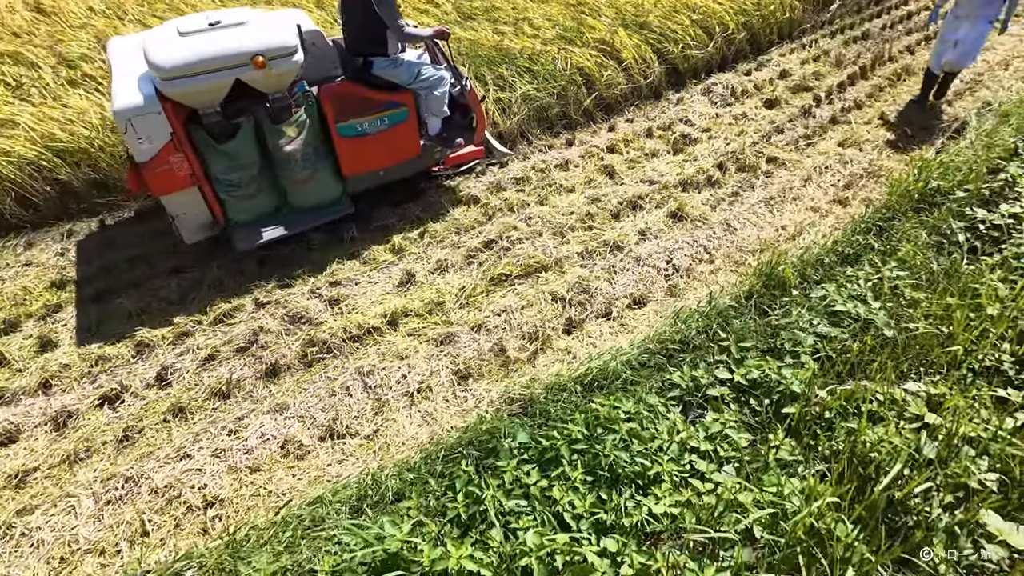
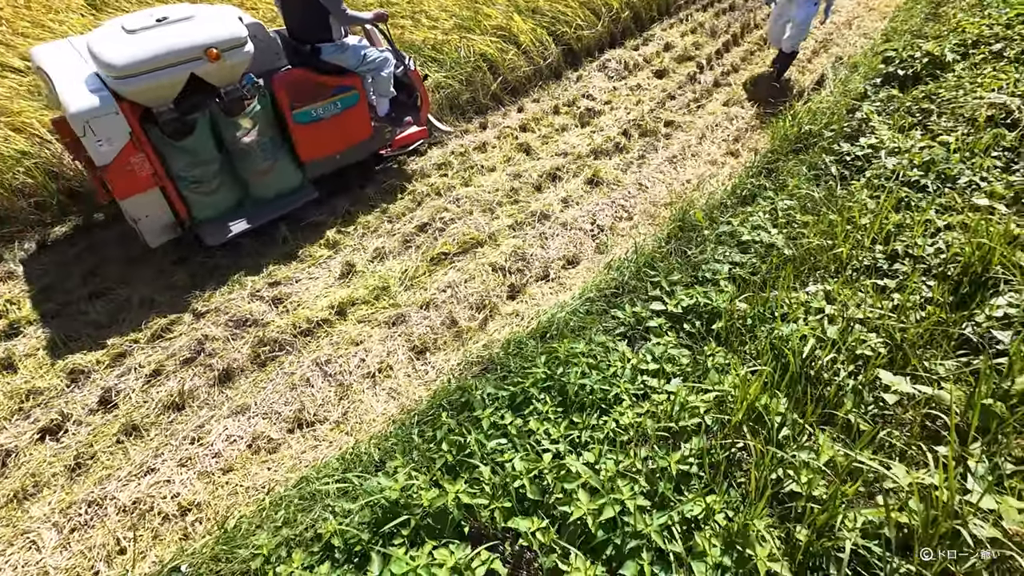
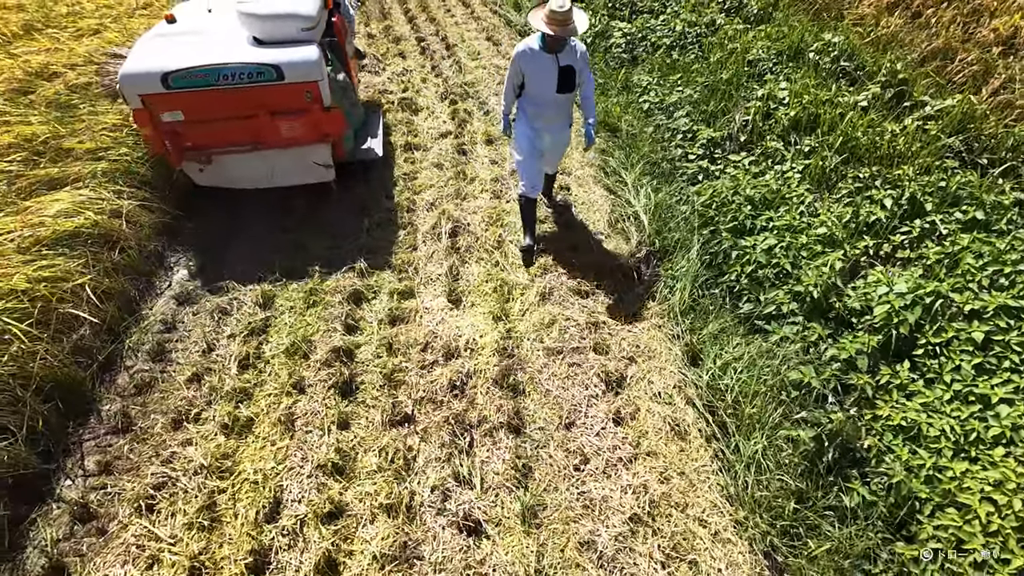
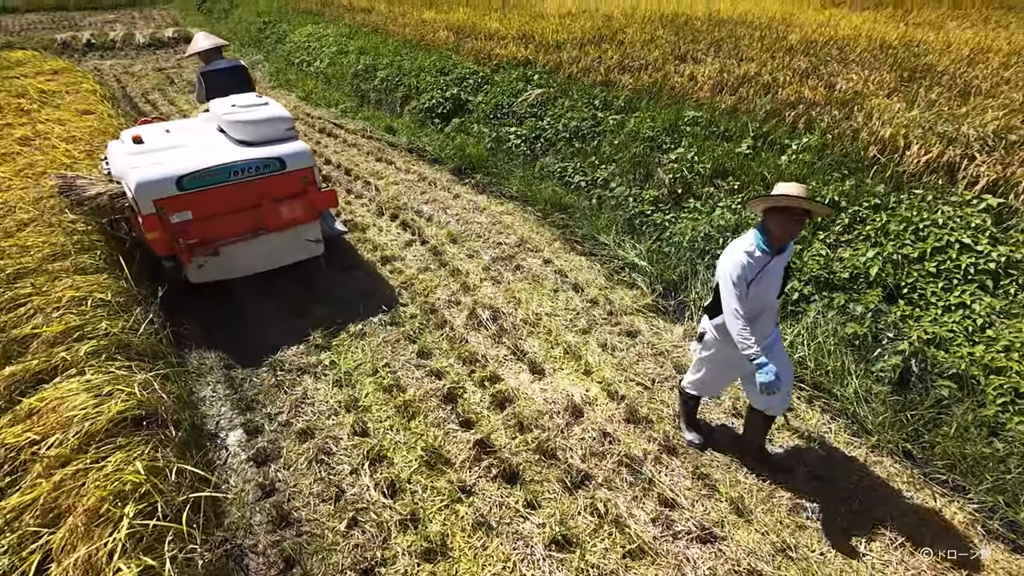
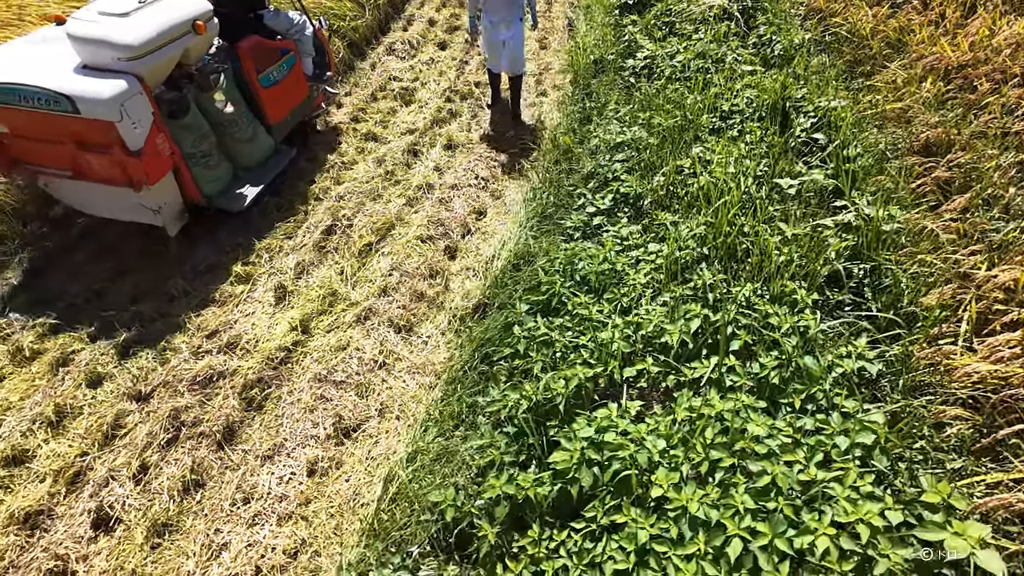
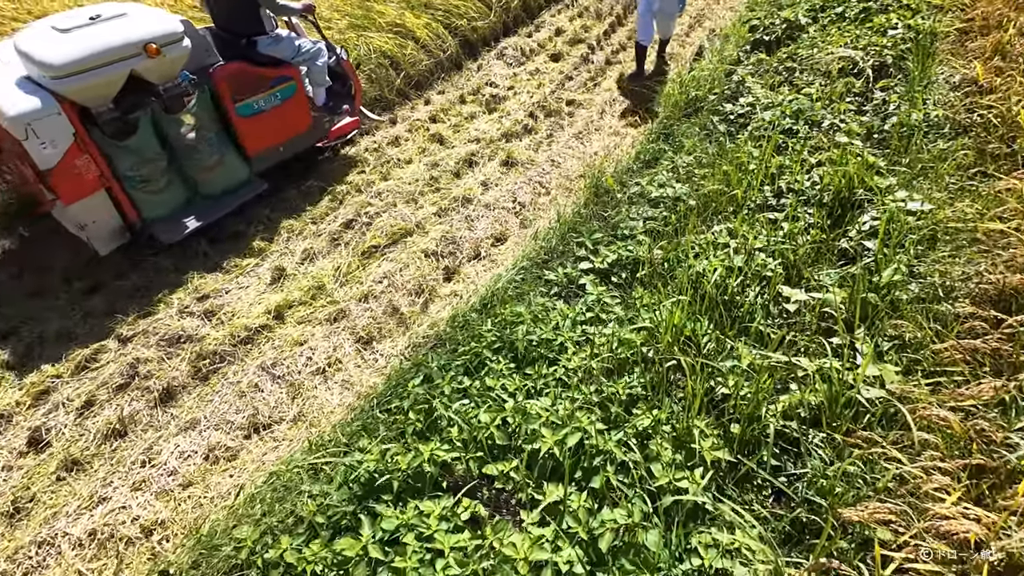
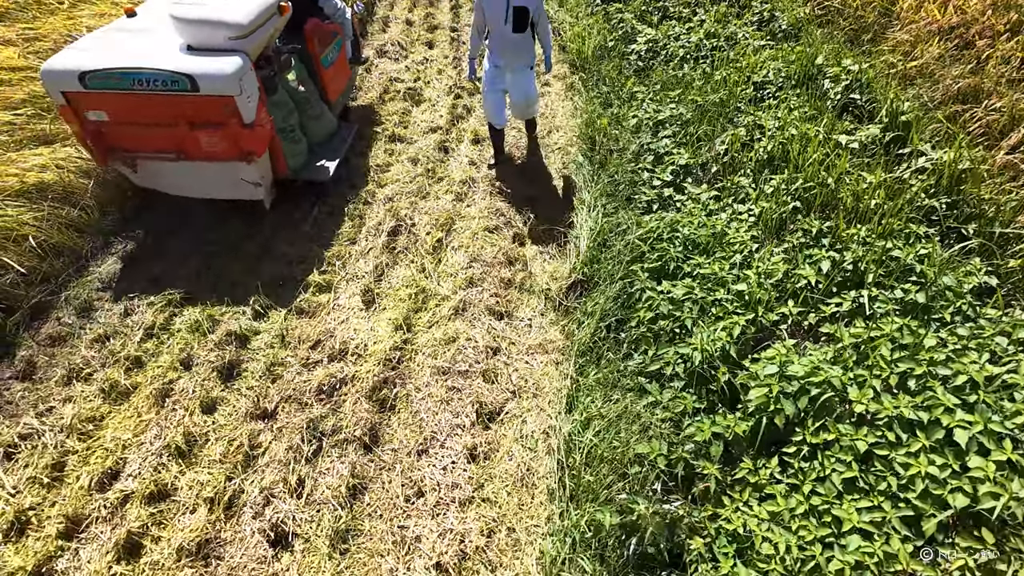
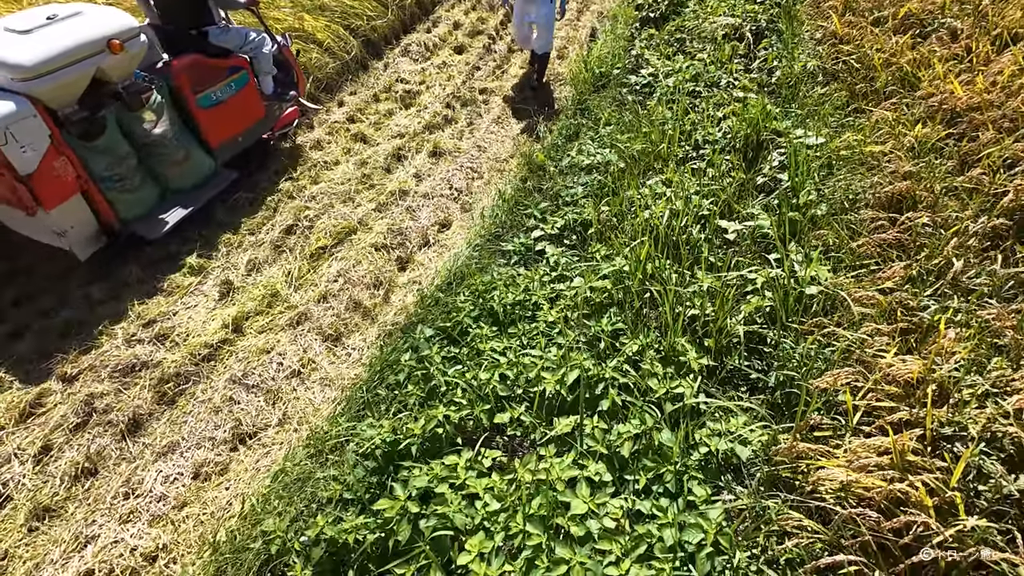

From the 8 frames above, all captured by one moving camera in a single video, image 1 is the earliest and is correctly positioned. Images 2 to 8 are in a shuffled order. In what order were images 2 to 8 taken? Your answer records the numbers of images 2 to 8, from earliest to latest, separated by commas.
2, 6, 8, 5, 7, 3, 4
